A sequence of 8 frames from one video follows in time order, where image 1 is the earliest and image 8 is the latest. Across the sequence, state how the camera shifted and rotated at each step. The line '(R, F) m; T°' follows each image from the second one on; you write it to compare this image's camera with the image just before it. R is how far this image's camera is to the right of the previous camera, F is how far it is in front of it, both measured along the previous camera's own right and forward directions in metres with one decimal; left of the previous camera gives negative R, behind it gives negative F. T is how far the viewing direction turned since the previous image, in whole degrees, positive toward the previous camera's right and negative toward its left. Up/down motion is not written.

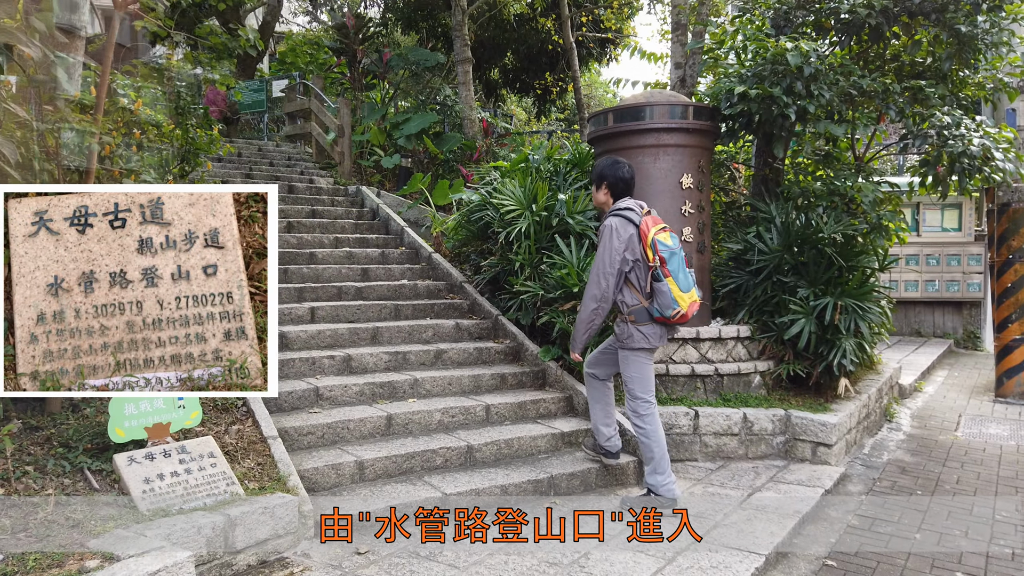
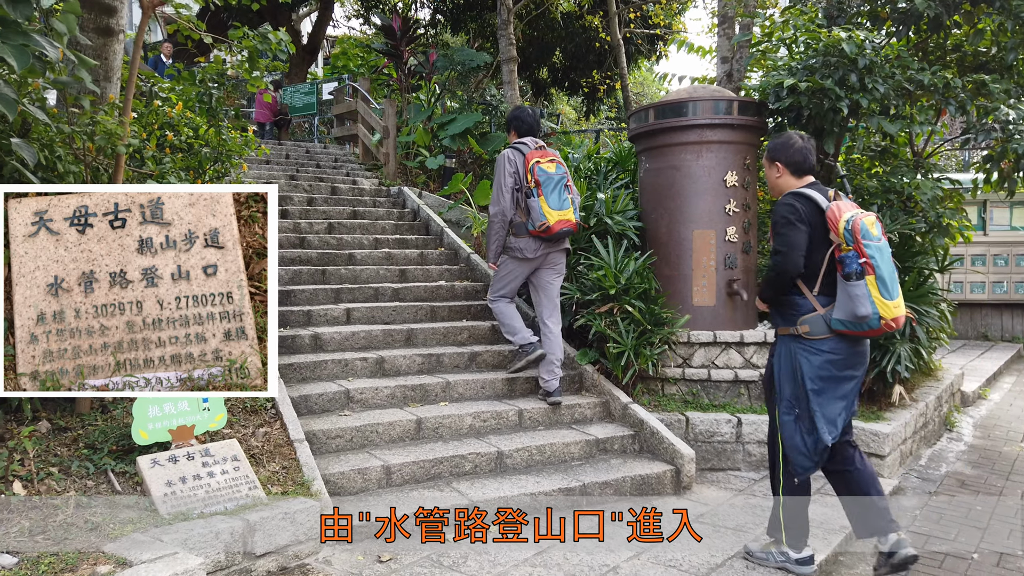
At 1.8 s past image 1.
(+0.1, +0.1) m; -4°
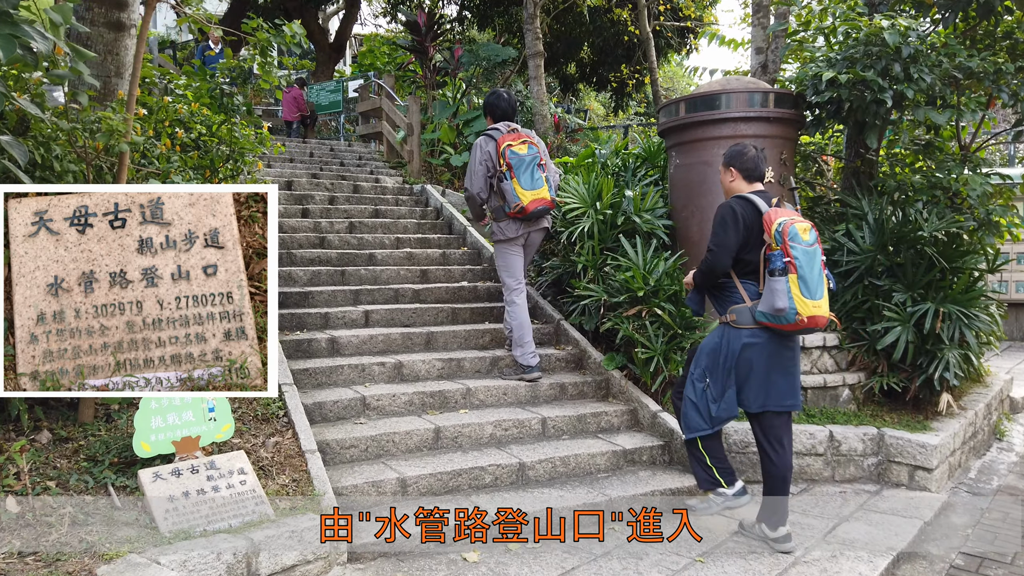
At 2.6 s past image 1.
(0.0, +0.2) m; -2°
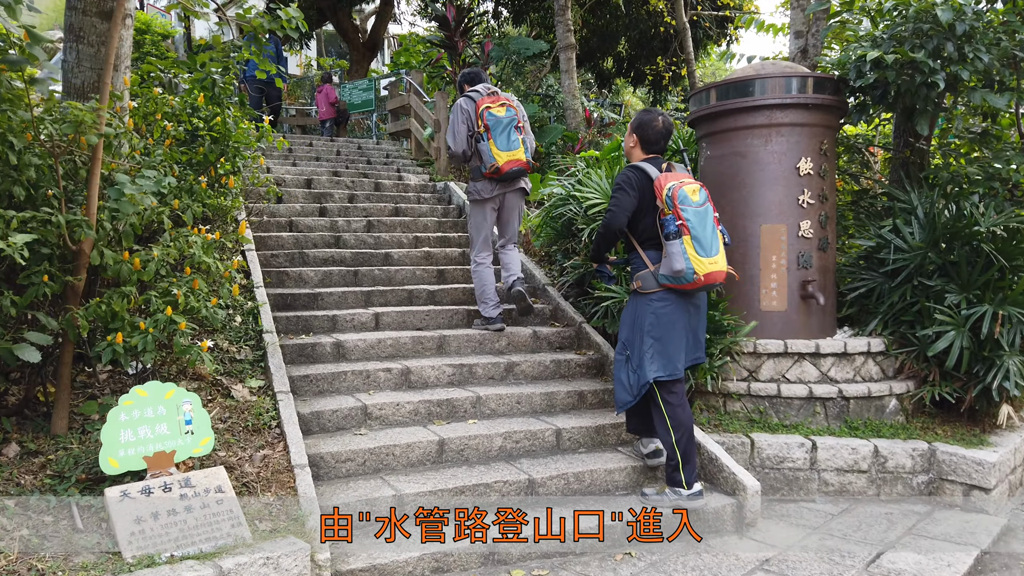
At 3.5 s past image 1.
(+0.2, +0.3) m; -3°
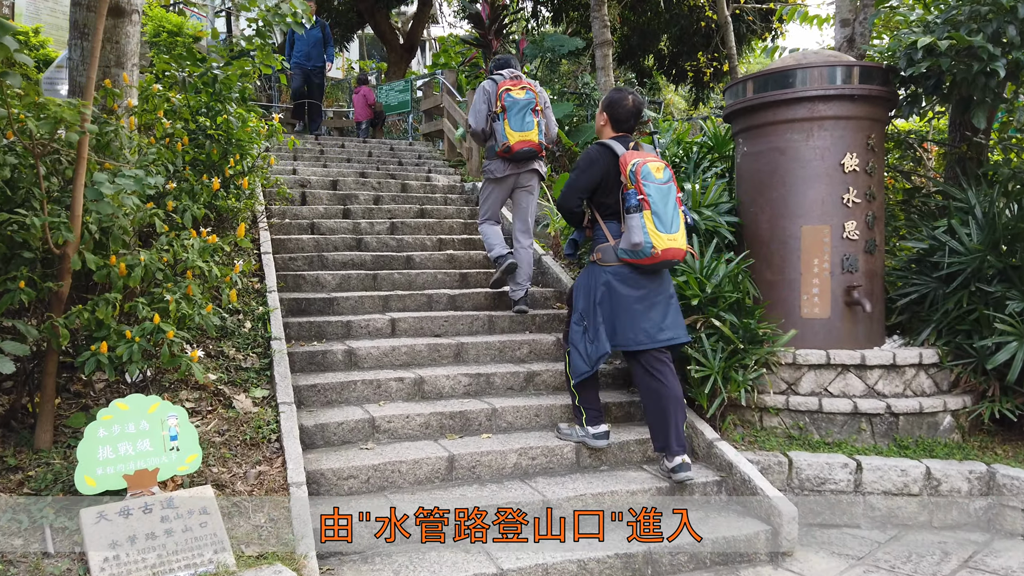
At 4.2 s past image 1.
(+0.1, +0.3) m; -3°
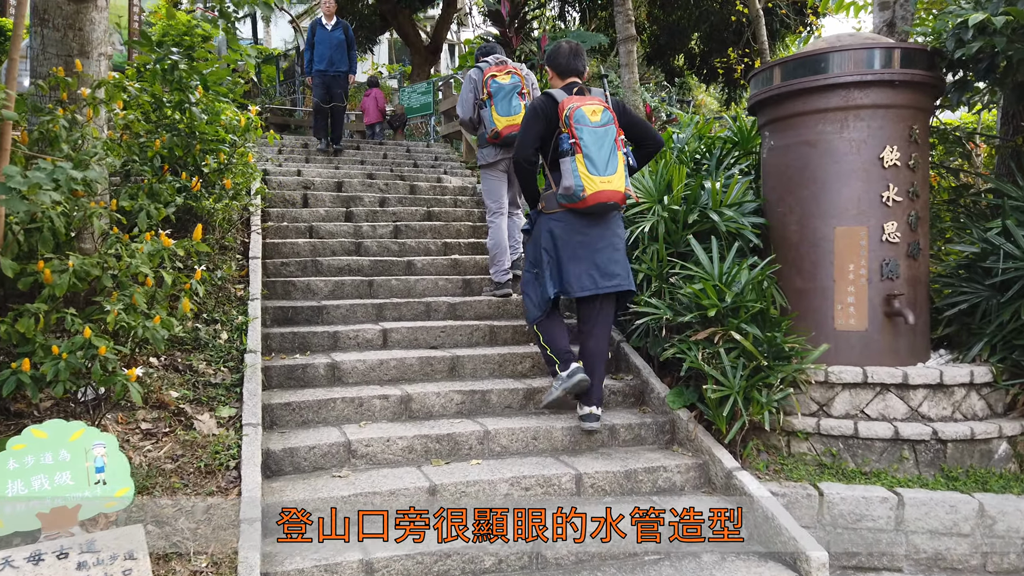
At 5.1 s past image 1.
(+0.2, +0.4) m; -2°
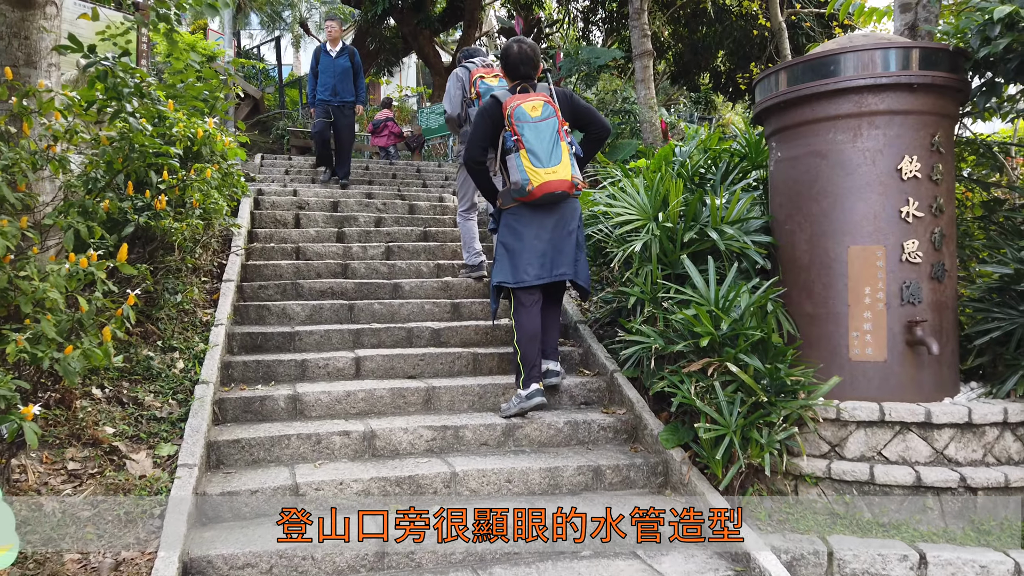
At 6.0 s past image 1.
(+0.3, +0.3) m; -2°
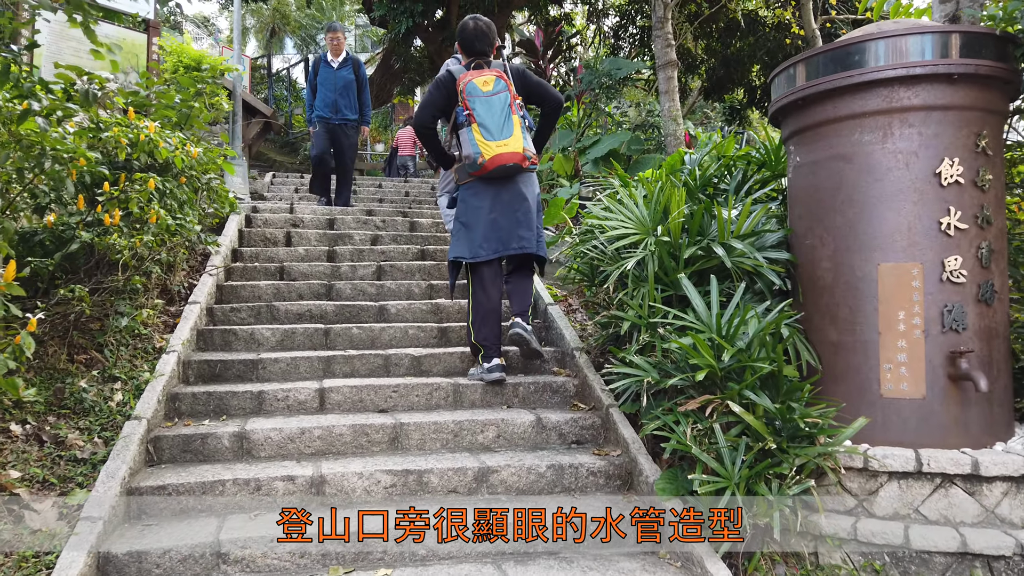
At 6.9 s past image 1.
(+0.3, +0.5) m; -3°
